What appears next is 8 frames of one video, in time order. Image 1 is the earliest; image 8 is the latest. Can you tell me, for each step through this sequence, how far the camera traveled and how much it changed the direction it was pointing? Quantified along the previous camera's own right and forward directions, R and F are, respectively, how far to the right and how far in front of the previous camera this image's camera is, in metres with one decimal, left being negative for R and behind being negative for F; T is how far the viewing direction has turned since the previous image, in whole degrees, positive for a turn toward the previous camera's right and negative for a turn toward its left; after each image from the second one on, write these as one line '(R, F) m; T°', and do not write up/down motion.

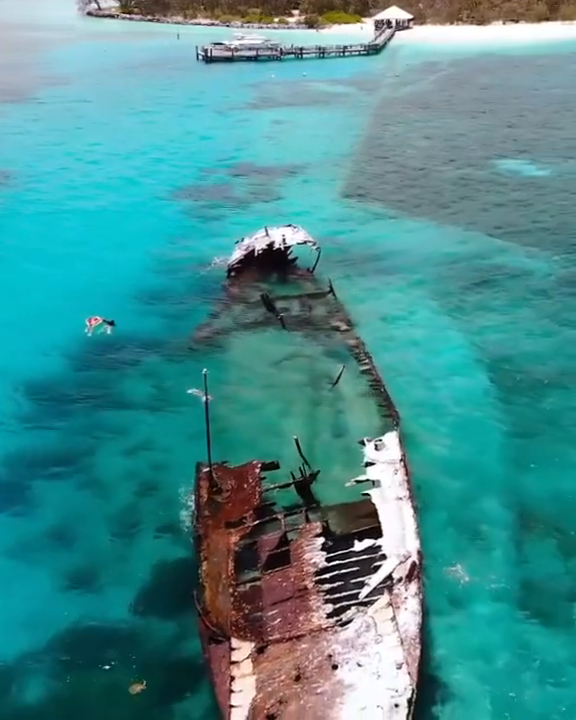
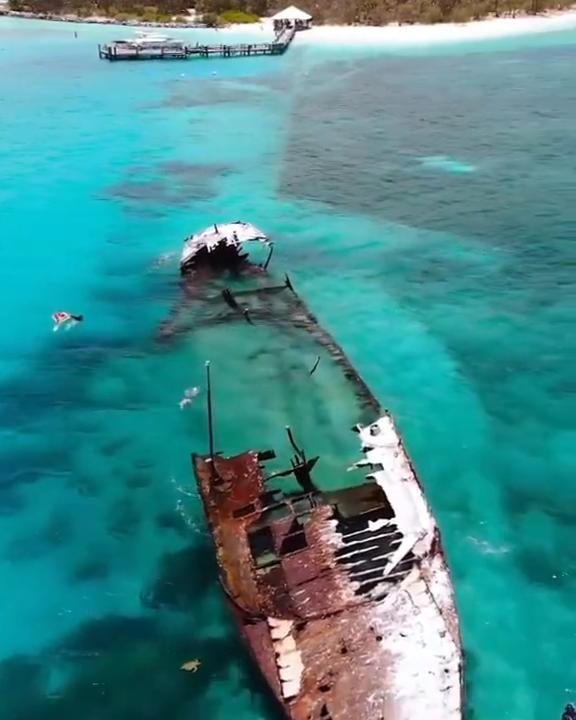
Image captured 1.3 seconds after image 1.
(-1.6, 0.0) m; +4°
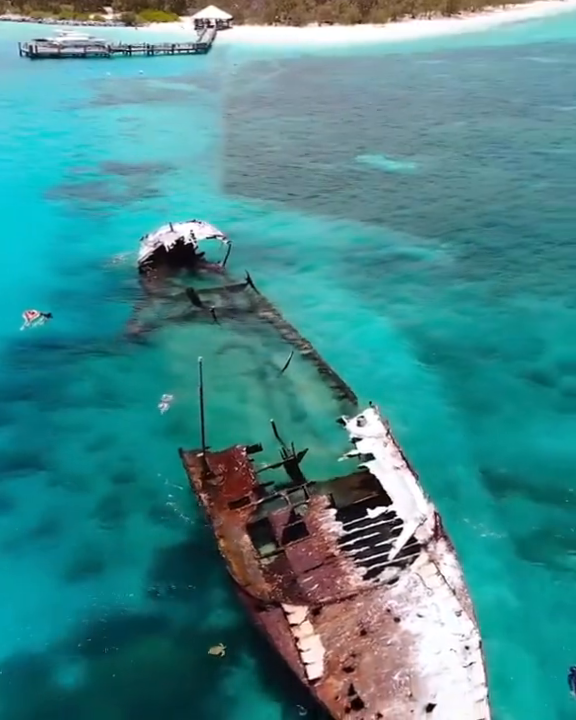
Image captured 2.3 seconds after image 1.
(-1.1, 0.0) m; +3°
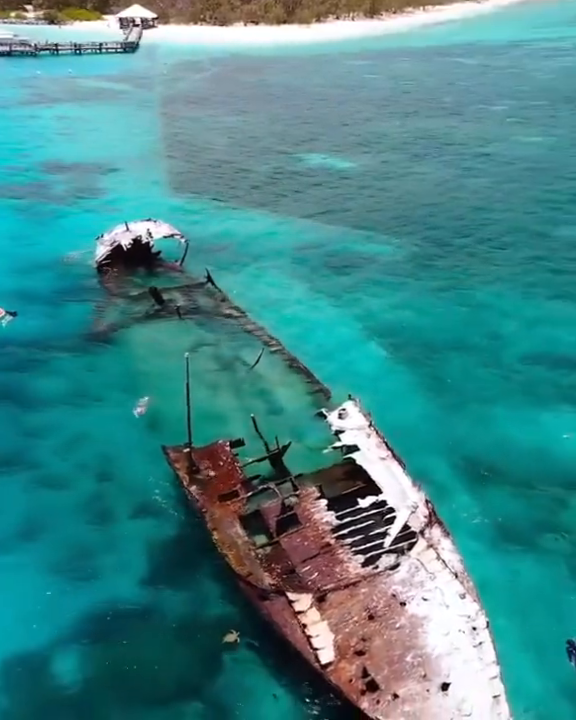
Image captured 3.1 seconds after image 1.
(-0.8, 0.0) m; +3°
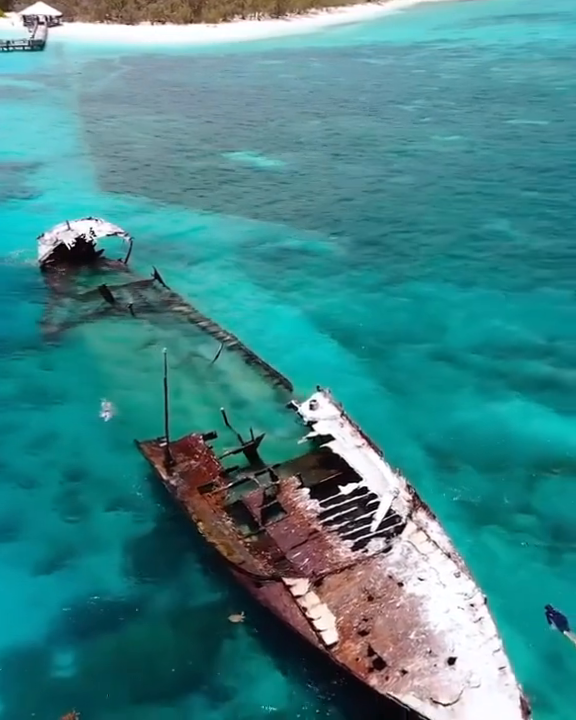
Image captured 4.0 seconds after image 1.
(-0.9, 0.0) m; +4°
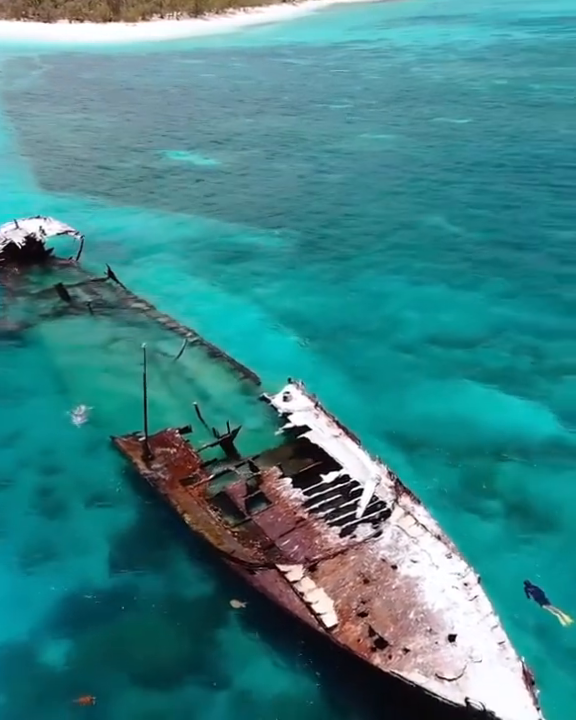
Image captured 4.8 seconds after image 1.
(-0.7, 0.0) m; +4°
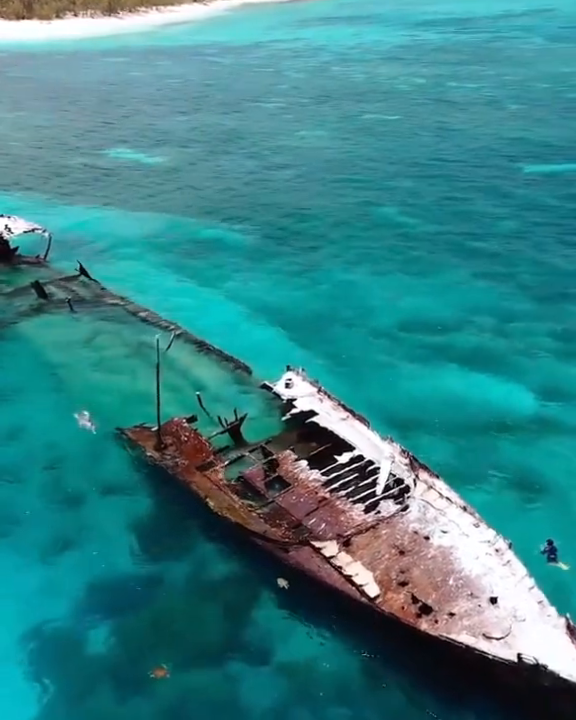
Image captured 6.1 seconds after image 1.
(-1.1, -0.3) m; +2°
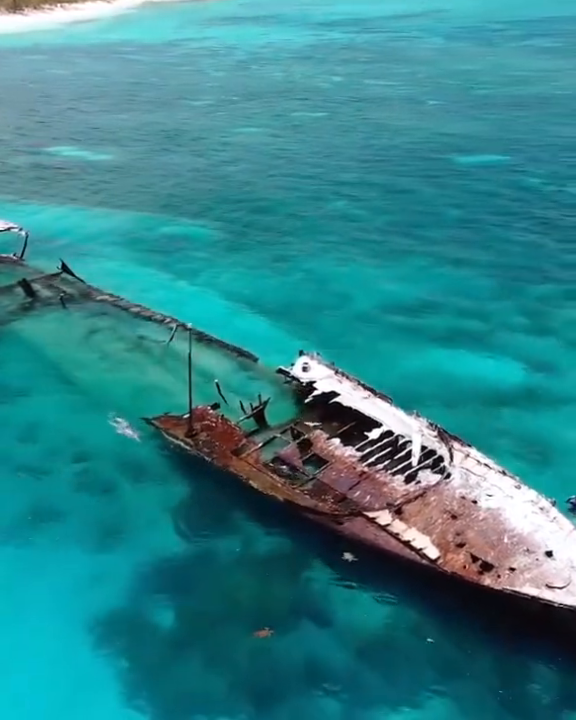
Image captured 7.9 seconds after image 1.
(-1.4, -0.6) m; +1°
